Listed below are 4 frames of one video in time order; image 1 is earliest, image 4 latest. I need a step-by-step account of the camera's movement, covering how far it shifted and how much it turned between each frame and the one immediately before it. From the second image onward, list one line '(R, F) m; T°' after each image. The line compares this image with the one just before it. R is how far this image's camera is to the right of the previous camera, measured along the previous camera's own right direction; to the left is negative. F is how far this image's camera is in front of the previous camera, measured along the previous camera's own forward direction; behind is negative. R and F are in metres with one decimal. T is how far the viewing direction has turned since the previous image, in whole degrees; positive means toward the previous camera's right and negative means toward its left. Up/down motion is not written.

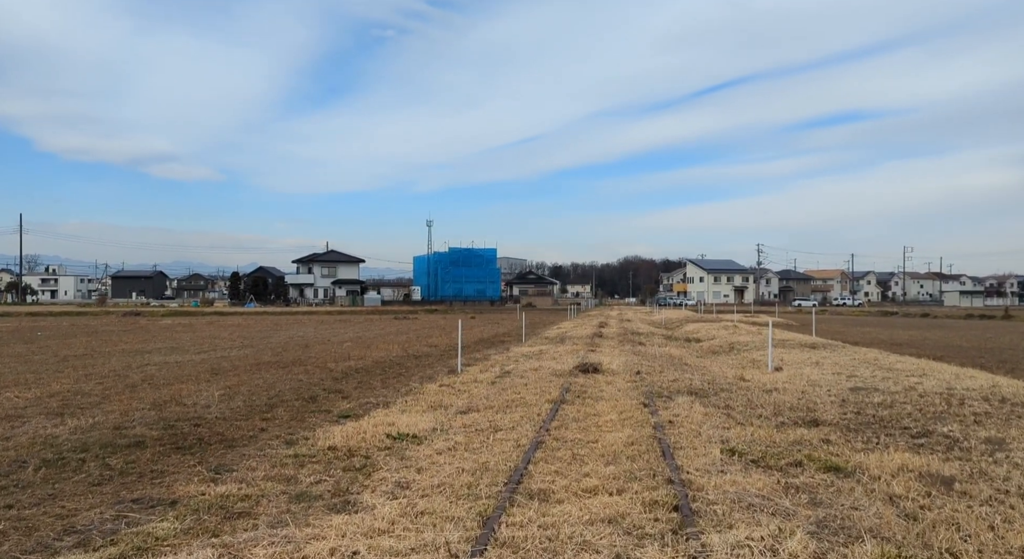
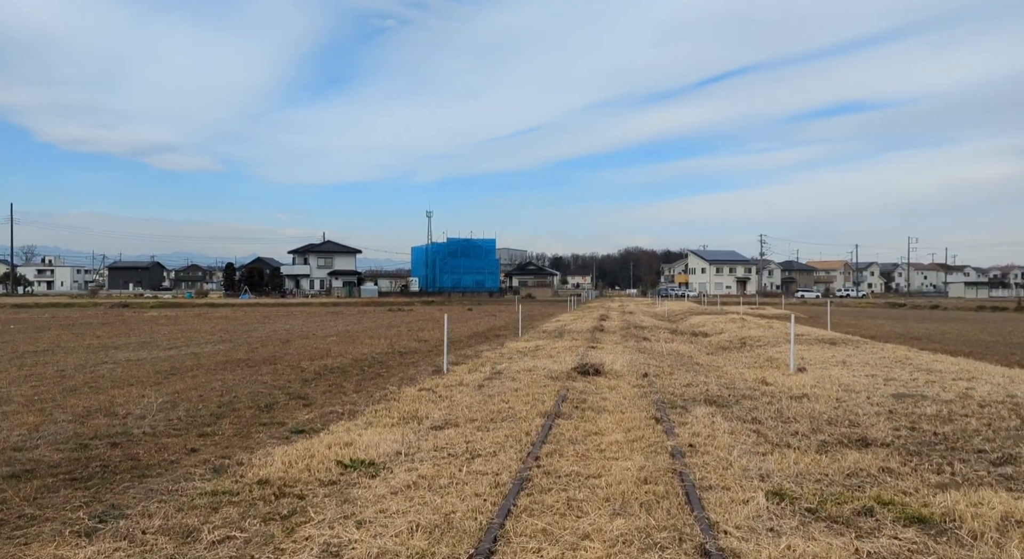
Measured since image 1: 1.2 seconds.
(+0.1, +1.2) m; 0°
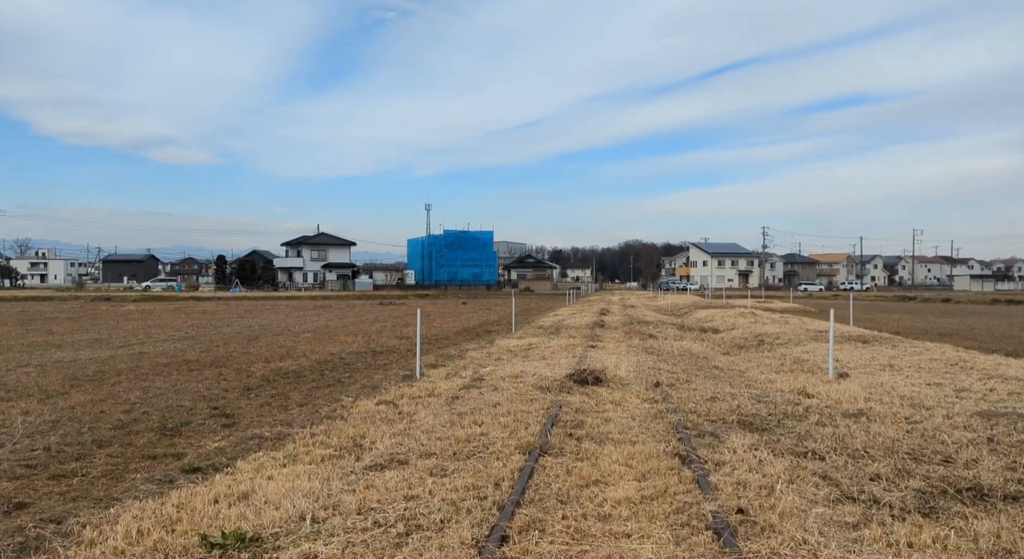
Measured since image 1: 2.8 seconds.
(+0.2, +1.7) m; 0°
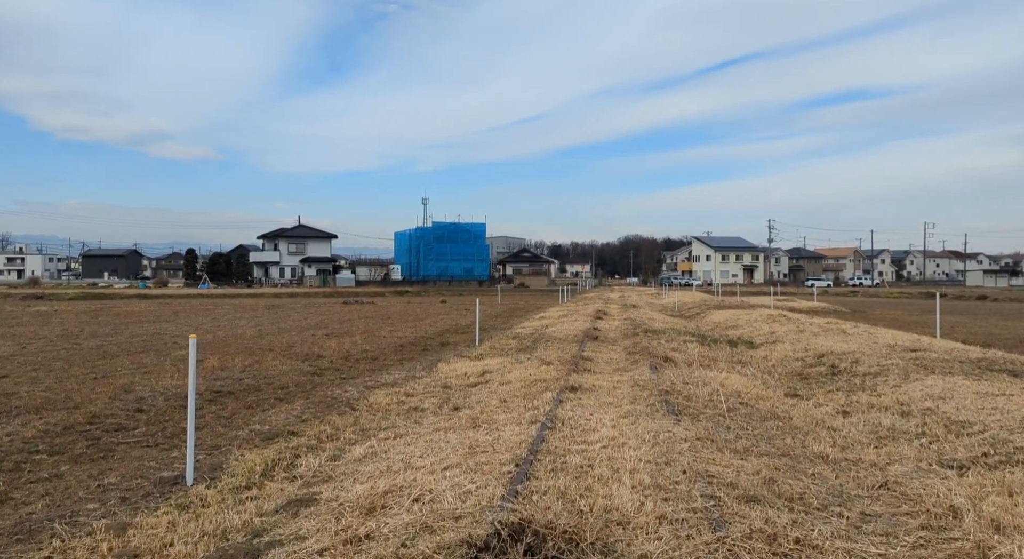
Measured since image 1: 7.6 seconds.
(+0.7, +5.0) m; 0°
